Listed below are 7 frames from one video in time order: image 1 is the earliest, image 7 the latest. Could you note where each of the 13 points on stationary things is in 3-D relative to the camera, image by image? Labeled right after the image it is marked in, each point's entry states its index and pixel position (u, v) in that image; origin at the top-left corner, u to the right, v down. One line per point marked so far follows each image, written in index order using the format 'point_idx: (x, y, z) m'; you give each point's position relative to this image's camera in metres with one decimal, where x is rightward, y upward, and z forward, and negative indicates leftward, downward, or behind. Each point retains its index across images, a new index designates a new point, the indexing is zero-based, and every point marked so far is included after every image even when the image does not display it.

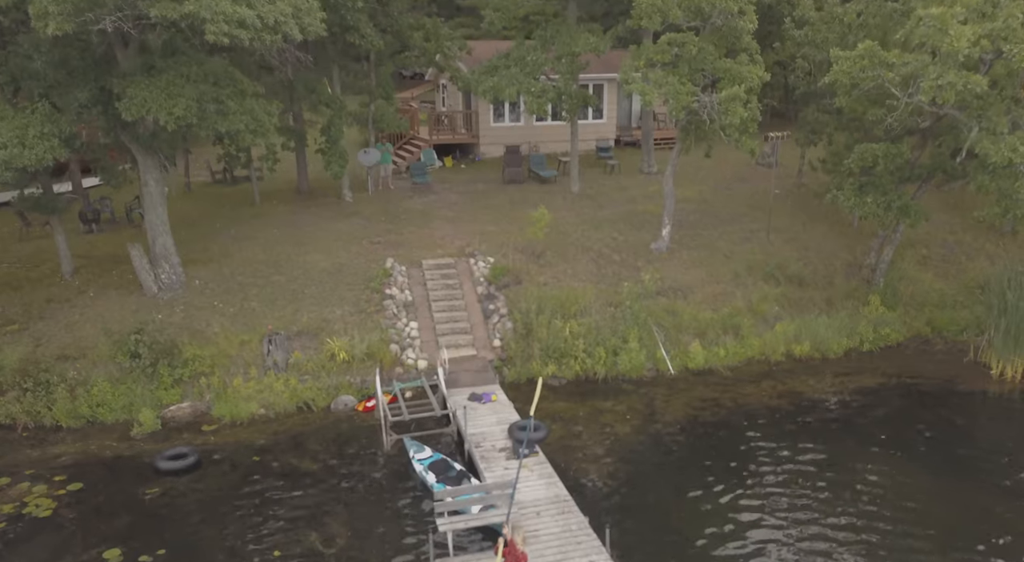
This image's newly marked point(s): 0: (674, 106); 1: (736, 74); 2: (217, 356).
0: (+4.1, +4.3, +18.3) m
1: (+5.8, +5.3, +18.4) m
2: (-6.7, -1.8, +16.4) m
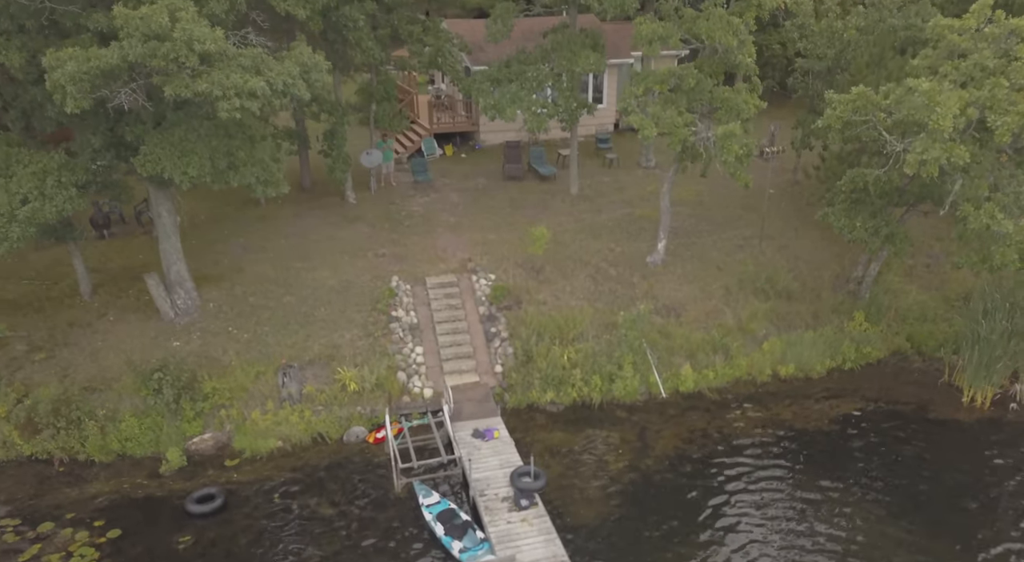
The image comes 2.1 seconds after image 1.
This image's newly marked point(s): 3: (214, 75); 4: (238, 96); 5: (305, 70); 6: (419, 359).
0: (+4.2, +3.6, +18.7) m
1: (+5.8, +4.5, +18.7) m
2: (-6.7, -2.7, +17.5) m
3: (-5.5, +3.8, +13.2) m
4: (-5.1, +3.4, +13.4) m
5: (-4.3, +4.4, +15.1) m
6: (-2.4, -2.1, +18.8) m
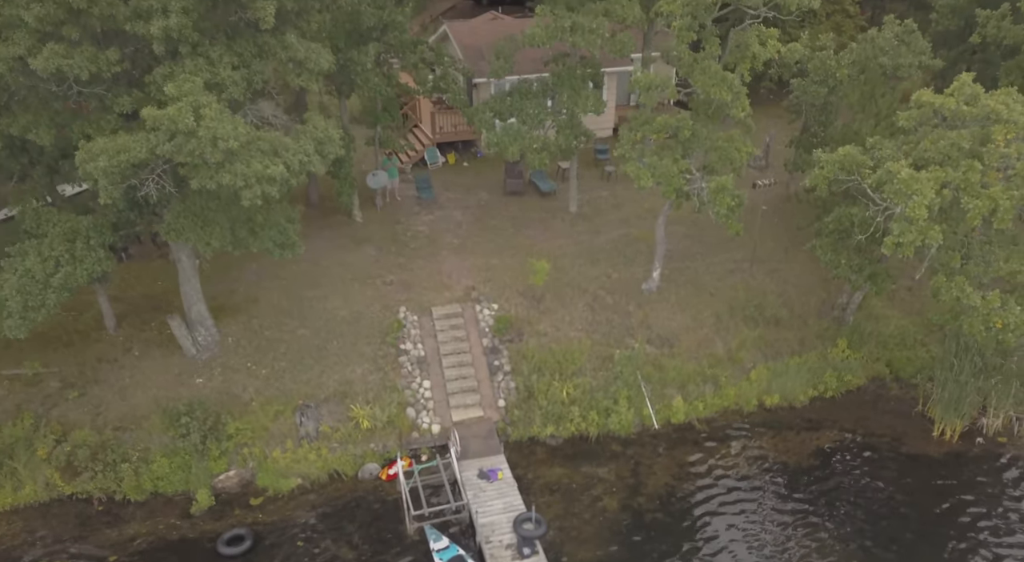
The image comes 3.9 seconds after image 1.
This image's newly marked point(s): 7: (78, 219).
0: (+4.2, +2.5, +19.6) m
1: (+5.9, +3.4, +19.5) m
2: (-6.7, -3.8, +18.8) m
3: (-5.4, +2.3, +14.1) m
4: (-5.1, +2.0, +14.3) m
5: (-4.3, +3.0, +15.9) m
6: (-2.4, -3.2, +20.1) m
7: (-10.2, +1.5, +16.9) m
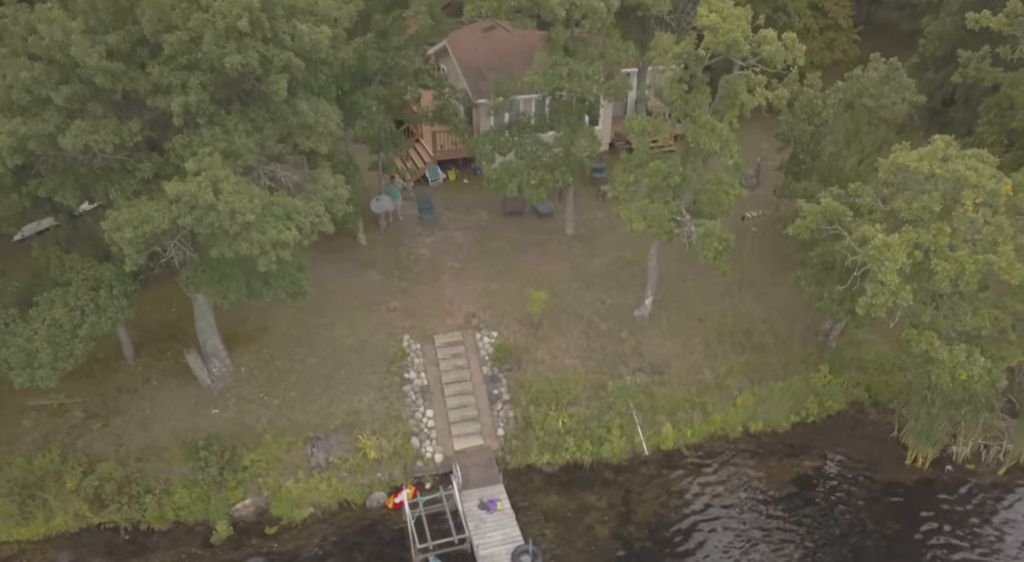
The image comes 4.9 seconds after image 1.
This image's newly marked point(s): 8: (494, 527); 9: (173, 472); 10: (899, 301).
0: (+4.2, +1.4, +20.6) m
1: (+5.8, +2.3, +20.5) m
2: (-6.7, -4.9, +20.0) m
3: (-5.4, +1.0, +15.1) m
4: (-5.1, +0.7, +15.3) m
5: (-4.3, +1.9, +16.9) m
6: (-2.4, -4.2, +21.3) m
7: (-10.2, +0.3, +17.9) m
8: (-0.5, -6.3, +18.3) m
9: (-9.2, -5.2, +19.6) m
10: (+8.7, -0.4, +16.2) m
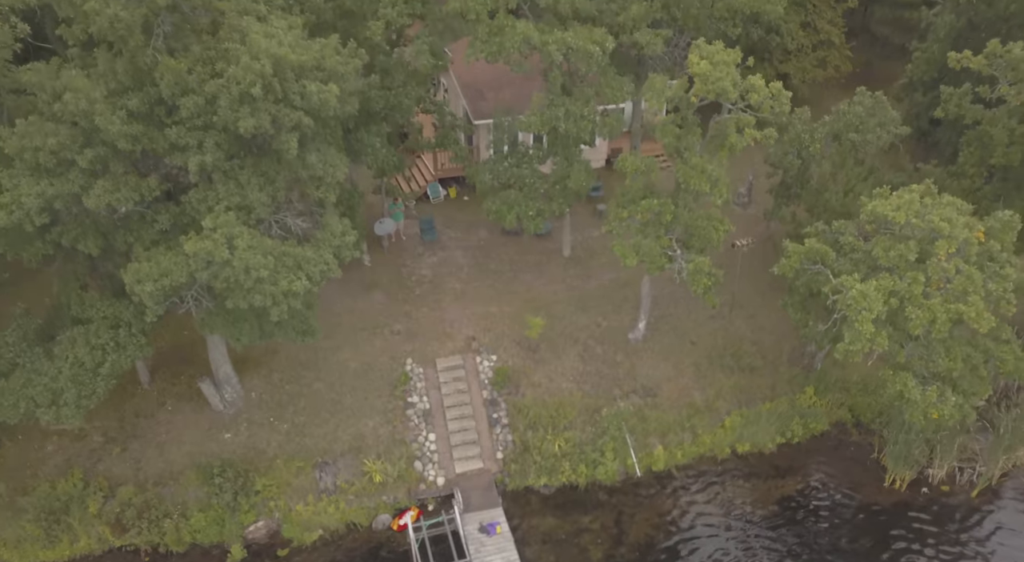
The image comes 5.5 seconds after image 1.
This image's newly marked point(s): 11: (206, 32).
0: (+4.1, +0.4, +21.5) m
1: (+5.8, +1.4, +21.4) m
2: (-6.8, -5.9, +21.1) m
3: (-5.5, -0.1, +16.0) m
4: (-5.1, -0.4, +16.2) m
5: (-4.3, +0.8, +17.8) m
6: (-2.5, -5.2, +22.4) m
7: (-10.3, -0.7, +18.8) m
8: (-0.5, -7.3, +19.5) m
9: (-9.3, -6.2, +20.7) m
10: (+8.7, -1.5, +17.2) m
11: (-7.0, +5.7, +16.4) m
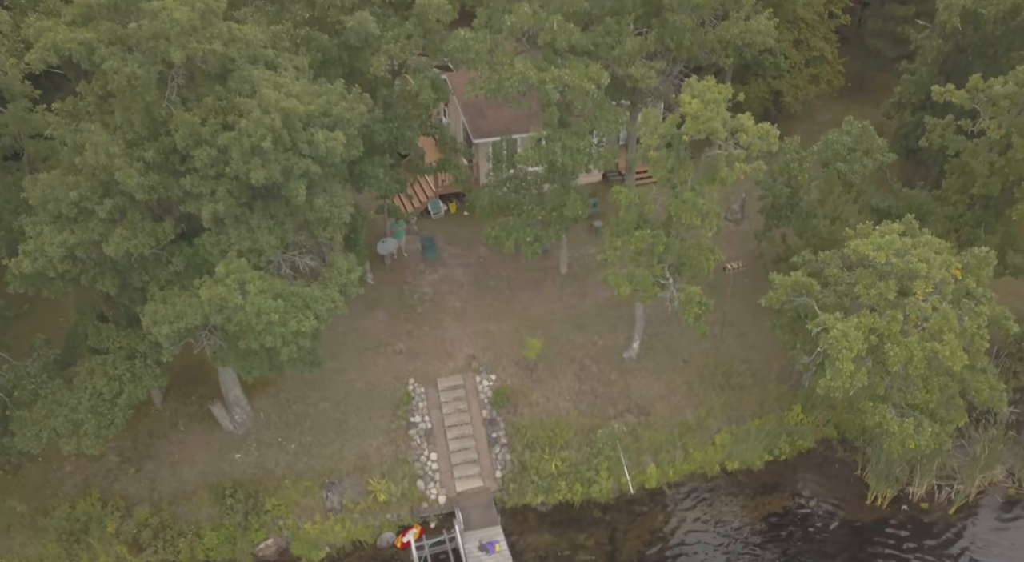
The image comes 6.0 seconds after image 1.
0: (+4.1, -0.4, +22.4) m
1: (+5.7, +0.5, +22.2) m
2: (-6.8, -6.8, +22.0) m
3: (-5.5, -1.1, +16.9) m
4: (-5.2, -1.3, +17.1) m
5: (-4.4, -0.1, +18.7) m
6: (-2.5, -6.0, +23.3) m
7: (-10.3, -1.6, +19.7) m
8: (-0.6, -8.2, +20.5) m
9: (-9.4, -7.1, +21.7) m
10: (+8.6, -2.5, +18.1) m
11: (-7.0, +4.7, +17.1) m
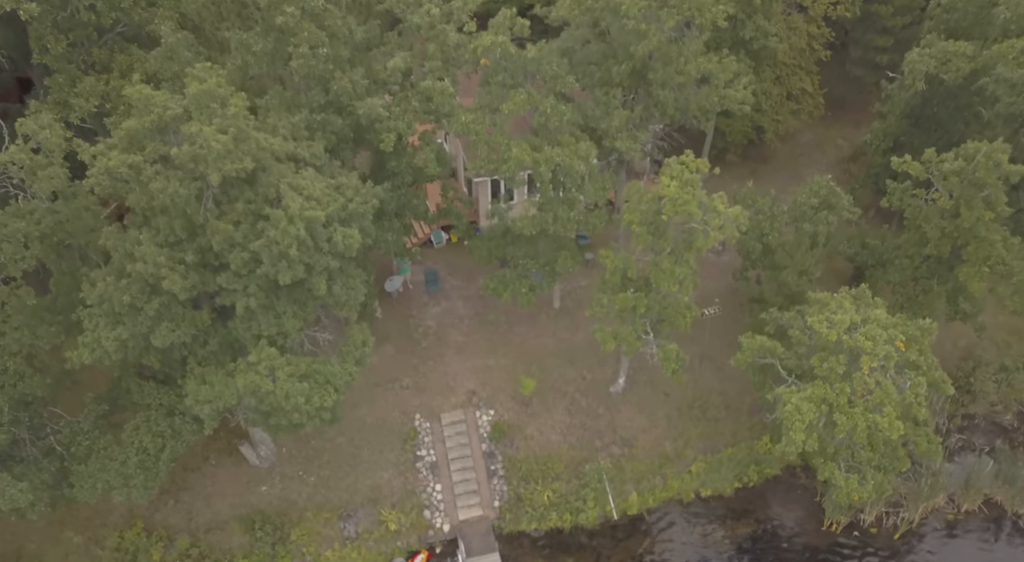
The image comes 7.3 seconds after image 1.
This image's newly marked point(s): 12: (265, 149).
0: (+3.9, -2.3, +24.9) m
1: (+5.6, -1.4, +24.7) m
2: (-7.0, -8.7, +25.0) m
3: (-5.7, -3.3, +19.5) m
4: (-5.3, -3.6, +19.7) m
5: (-4.5, -2.2, +21.2) m
6: (-2.7, -7.9, +26.2) m
7: (-10.5, -3.7, +22.3) m
8: (-0.7, -10.2, +23.5) m
9: (-9.5, -9.0, +24.6) m
10: (+8.5, -4.6, +20.8) m
11: (-7.1, +2.5, +19.4) m
12: (-6.6, +3.5, +19.2) m
